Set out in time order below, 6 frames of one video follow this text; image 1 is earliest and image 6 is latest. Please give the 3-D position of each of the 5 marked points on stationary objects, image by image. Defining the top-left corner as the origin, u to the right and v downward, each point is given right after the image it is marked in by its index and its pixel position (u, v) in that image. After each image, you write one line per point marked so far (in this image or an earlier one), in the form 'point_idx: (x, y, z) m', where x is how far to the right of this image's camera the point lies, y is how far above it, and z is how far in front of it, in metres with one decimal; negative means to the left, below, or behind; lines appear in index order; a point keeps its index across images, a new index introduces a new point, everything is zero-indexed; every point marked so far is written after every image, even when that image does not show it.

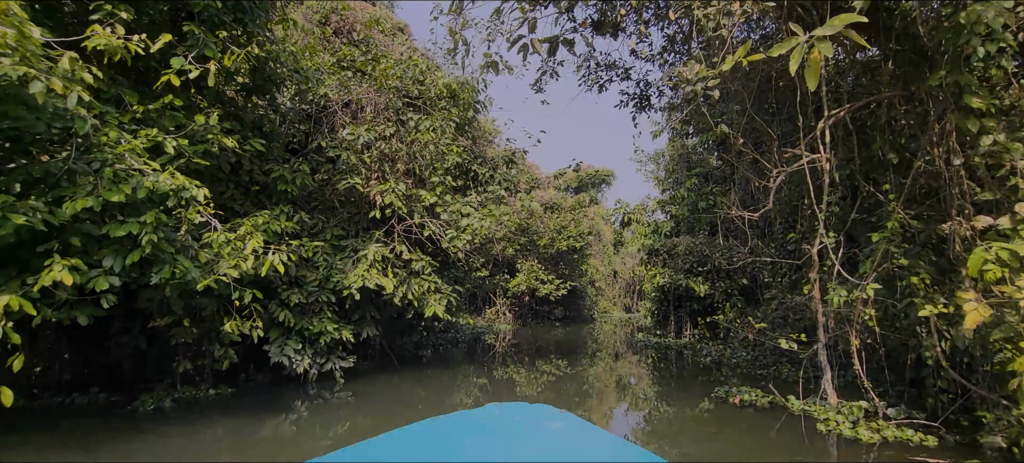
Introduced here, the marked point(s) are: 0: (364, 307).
0: (-1.6, -0.8, +4.8) m
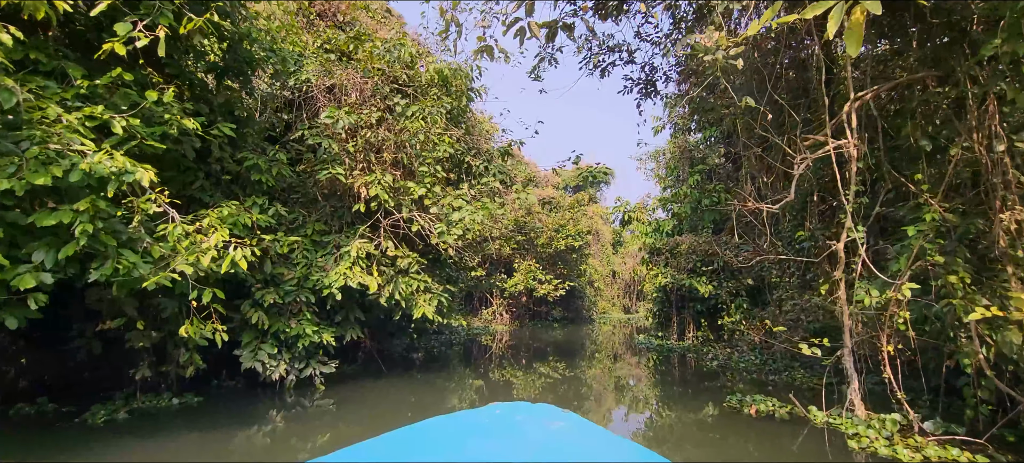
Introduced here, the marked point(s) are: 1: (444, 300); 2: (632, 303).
0: (-1.6, -0.7, +4.4) m
1: (-0.7, -0.7, +4.9) m
2: (+4.3, -2.6, +16.4) m
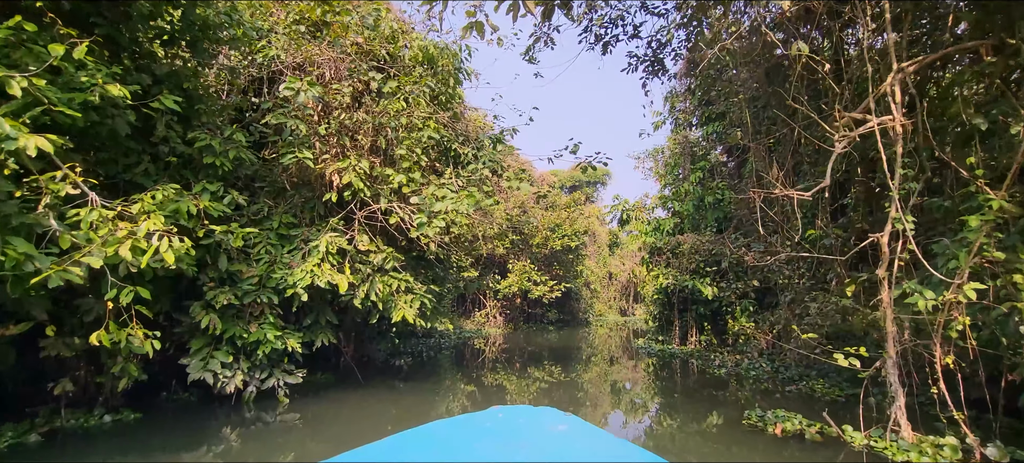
0: (-1.7, -0.7, +3.9) m
1: (-0.8, -0.7, +4.4) m
2: (+4.1, -2.6, +15.9) m
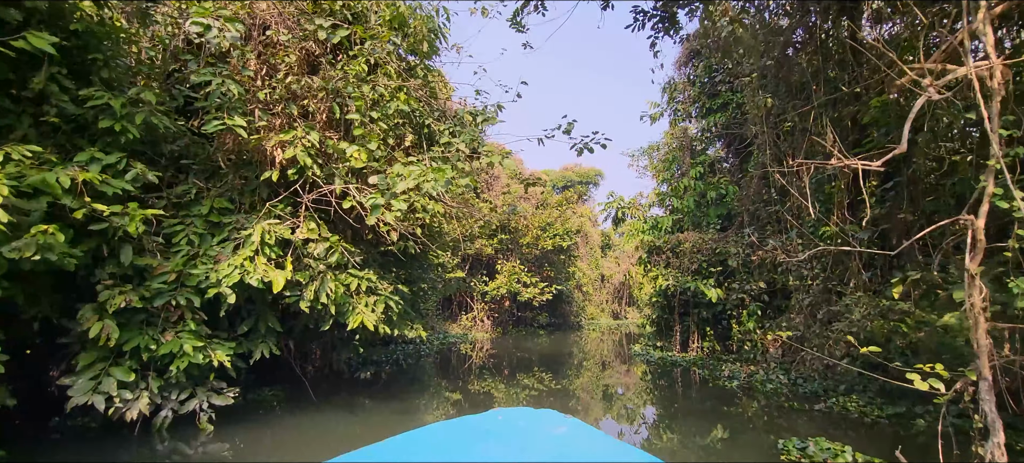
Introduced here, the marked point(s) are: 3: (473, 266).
0: (-1.8, -0.6, +3.2) m
1: (-0.9, -0.6, +3.7) m
2: (+3.7, -2.6, +15.3) m
3: (-1.0, -0.9, +11.9) m
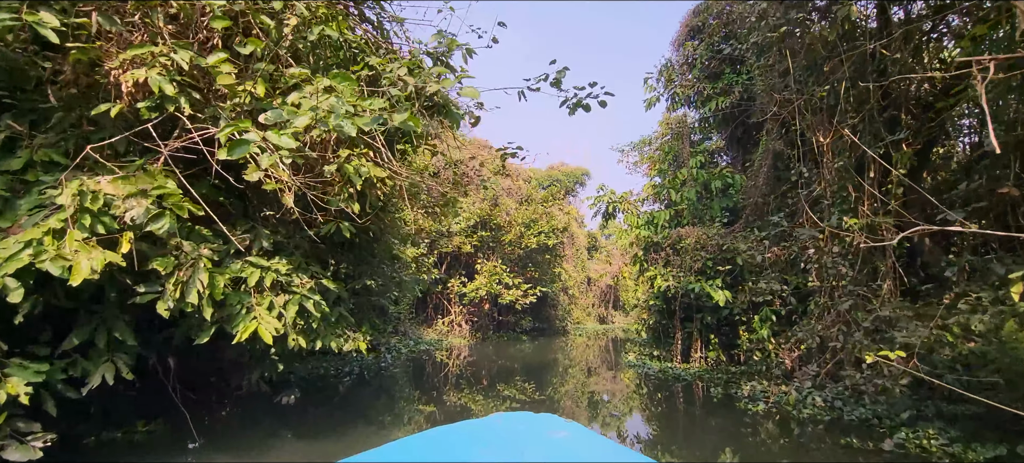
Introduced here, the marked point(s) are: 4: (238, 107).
0: (-2.0, -0.4, +2.2) m
1: (-1.1, -0.4, +2.7) m
2: (+3.1, -2.6, +14.4) m
3: (-1.5, -0.8, +10.9) m
4: (-1.4, +0.6, +2.3) m
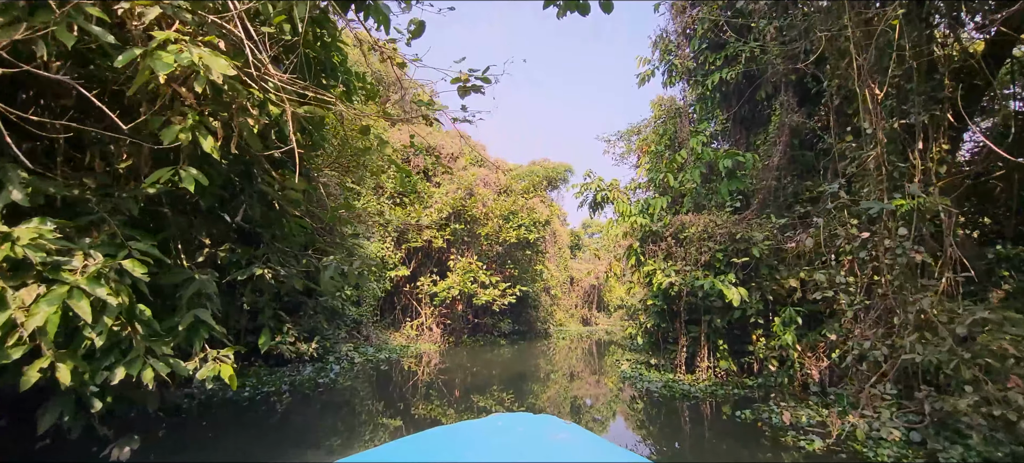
0: (-2.1, -0.2, +1.0) m
1: (-1.3, -0.3, +1.5) m
2: (+2.5, -2.4, +13.4) m
3: (-2.0, -0.6, +9.7) m
4: (-1.5, +0.8, +1.1) m
